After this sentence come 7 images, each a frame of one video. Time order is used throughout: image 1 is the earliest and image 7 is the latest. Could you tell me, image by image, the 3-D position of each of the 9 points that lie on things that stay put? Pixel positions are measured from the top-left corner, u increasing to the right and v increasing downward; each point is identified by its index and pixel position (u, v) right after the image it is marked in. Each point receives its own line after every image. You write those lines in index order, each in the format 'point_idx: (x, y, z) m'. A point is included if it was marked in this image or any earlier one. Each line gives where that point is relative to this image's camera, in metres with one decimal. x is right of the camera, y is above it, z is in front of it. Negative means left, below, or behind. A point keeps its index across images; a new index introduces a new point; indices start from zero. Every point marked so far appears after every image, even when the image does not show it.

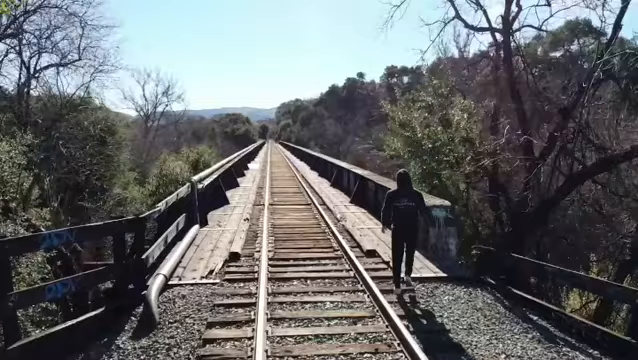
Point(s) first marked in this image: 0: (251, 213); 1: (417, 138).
0: (-3.1, -1.5, +16.0) m
1: (+5.3, +2.3, +19.3) m
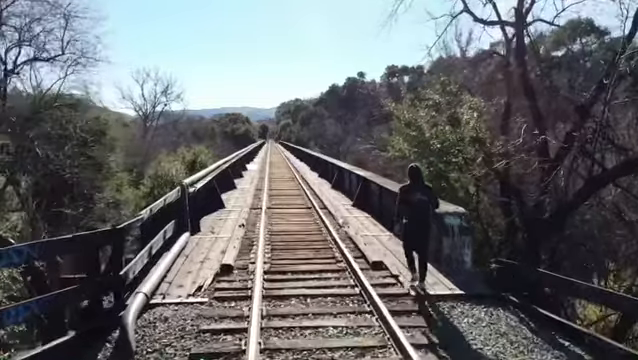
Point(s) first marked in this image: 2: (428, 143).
0: (-3.1, -1.6, +14.9) m
1: (+5.4, +2.2, +18.2) m
2: (+5.5, +1.8, +17.6) m
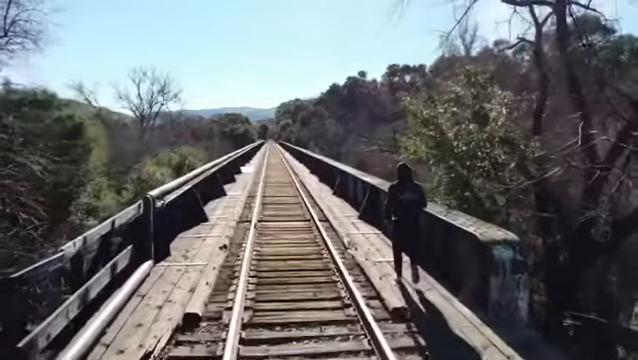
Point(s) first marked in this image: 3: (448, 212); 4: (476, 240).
0: (-3.1, -1.9, +12.3) m
1: (+5.4, +1.8, +15.6) m
2: (+5.5, +1.5, +14.9) m
3: (+3.5, -0.9, +9.4) m
4: (+3.4, -1.3, +7.7) m
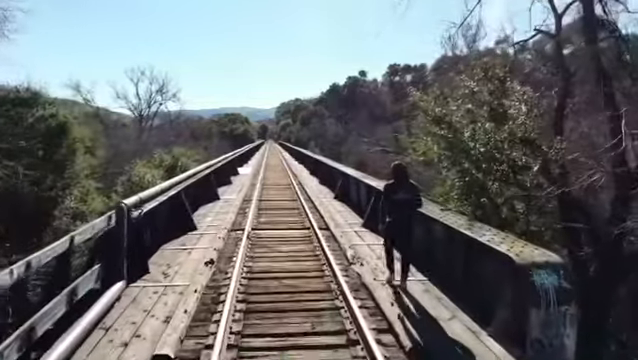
0: (-3.1, -2.1, +11.0) m
1: (+5.4, +1.7, +14.2) m
2: (+5.5, +1.3, +13.6) m
3: (+3.5, -1.0, +8.1) m
4: (+3.4, -1.5, +6.4) m
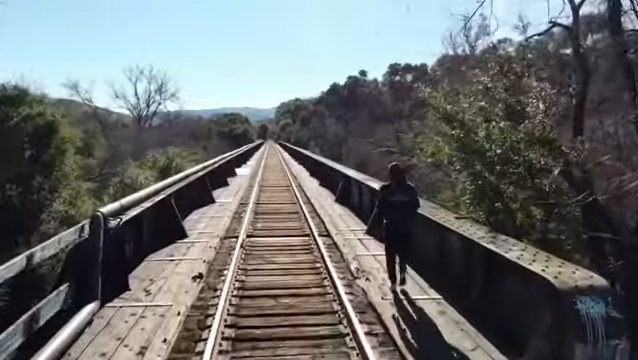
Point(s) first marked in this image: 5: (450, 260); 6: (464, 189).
0: (-3.0, -2.2, +10.0) m
1: (+5.4, +1.6, +13.2) m
2: (+5.5, +1.2, +12.6) m
3: (+3.5, -1.2, +7.1) m
4: (+3.4, -1.6, +5.4) m
5: (+3.1, -1.9, +8.4) m
6: (+5.4, -0.3, +13.1) m
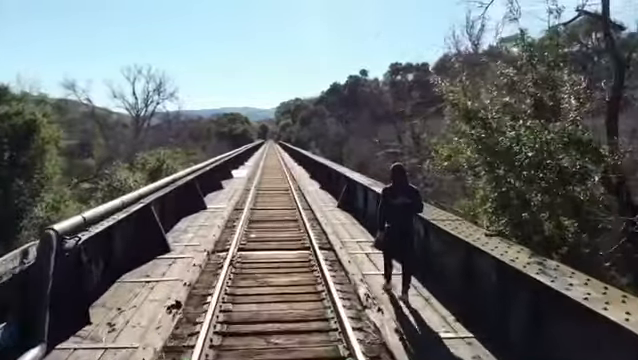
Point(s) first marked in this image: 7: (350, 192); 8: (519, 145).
0: (-3.0, -2.4, +8.5) m
1: (+5.4, +1.4, +11.8) m
2: (+5.6, +1.0, +11.1) m
3: (+3.5, -1.4, +5.6) m
4: (+3.5, -1.8, +3.9) m
5: (+3.1, -2.1, +6.9) m
6: (+5.5, -0.5, +11.7) m
7: (+1.5, -0.6, +16.8) m
8: (+5.9, +1.1, +10.7) m
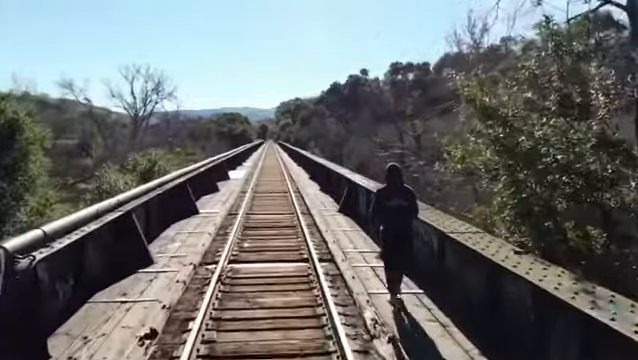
0: (-3.0, -2.5, +7.4) m
1: (+5.4, +1.2, +10.7) m
2: (+5.6, +0.9, +10.0) m
3: (+3.5, -1.5, +4.6) m
4: (+3.5, -1.9, +2.8) m
5: (+3.1, -2.2, +5.8) m
6: (+5.5, -0.7, +10.6) m
7: (+1.5, -0.7, +15.8) m
8: (+5.9, +1.0, +9.6) m
